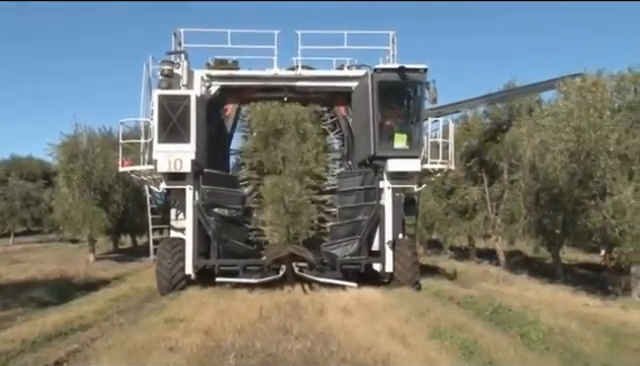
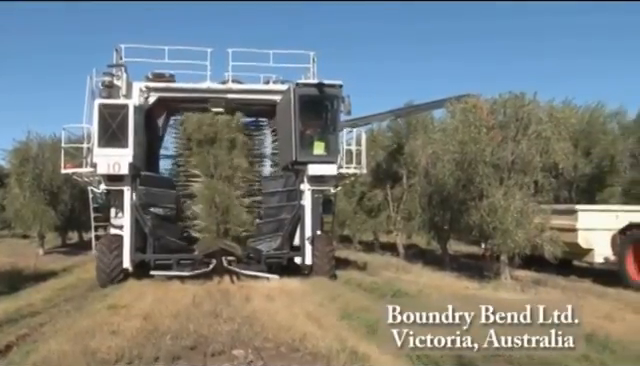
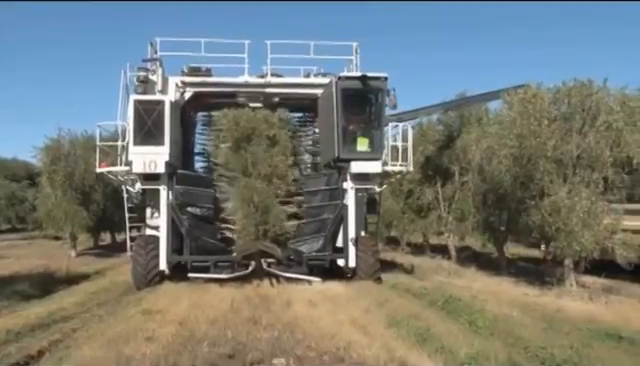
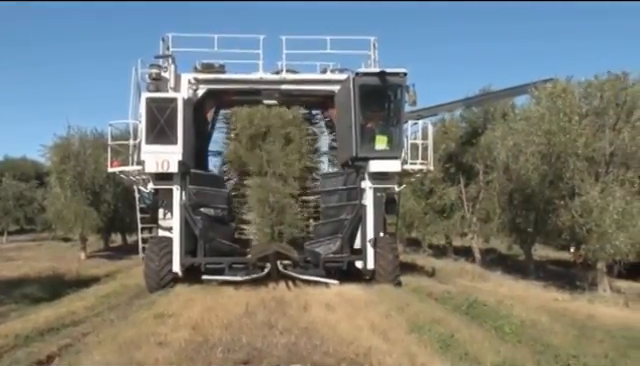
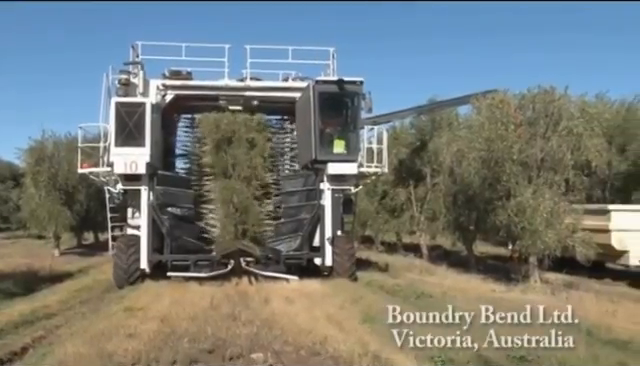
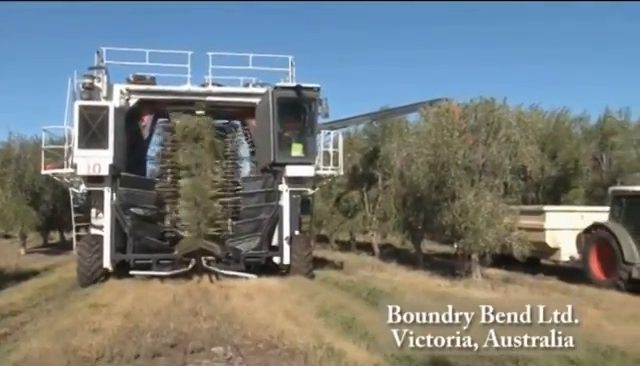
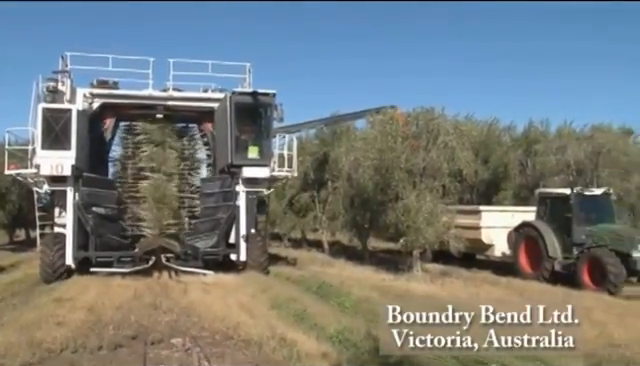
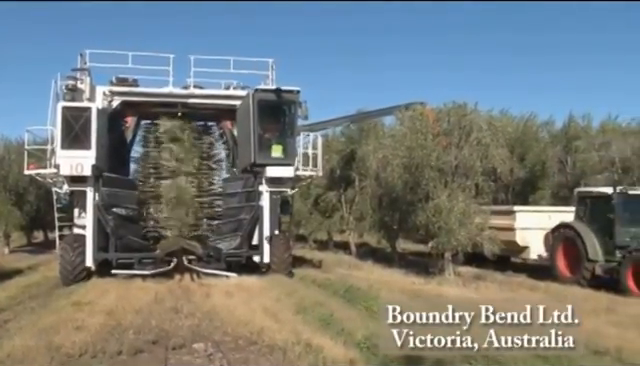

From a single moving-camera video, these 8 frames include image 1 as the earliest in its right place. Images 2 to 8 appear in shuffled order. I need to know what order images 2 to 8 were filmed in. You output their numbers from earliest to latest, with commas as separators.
4, 3, 5, 2, 6, 8, 7
